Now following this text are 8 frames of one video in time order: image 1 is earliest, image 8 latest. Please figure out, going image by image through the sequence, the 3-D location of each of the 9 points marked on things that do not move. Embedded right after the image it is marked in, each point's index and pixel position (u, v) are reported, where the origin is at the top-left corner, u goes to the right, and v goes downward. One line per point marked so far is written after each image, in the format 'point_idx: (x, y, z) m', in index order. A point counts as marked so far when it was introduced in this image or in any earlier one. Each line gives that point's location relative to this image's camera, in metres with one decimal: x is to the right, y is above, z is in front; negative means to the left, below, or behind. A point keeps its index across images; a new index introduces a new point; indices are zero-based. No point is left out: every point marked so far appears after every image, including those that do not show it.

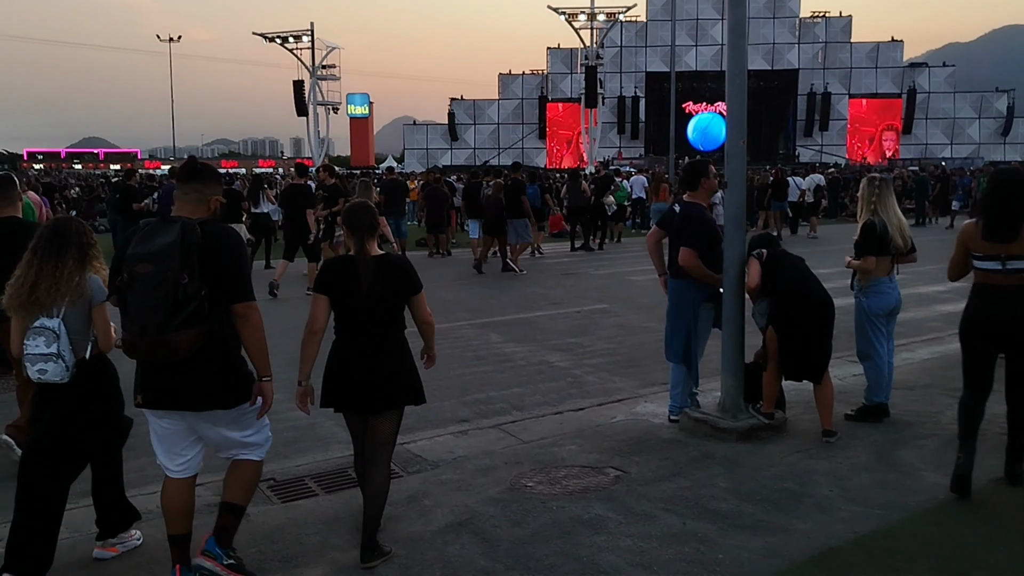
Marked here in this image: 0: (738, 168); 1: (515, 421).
0: (+1.9, +1.0, +7.1) m
1: (0.0, -1.2, +8.0) m
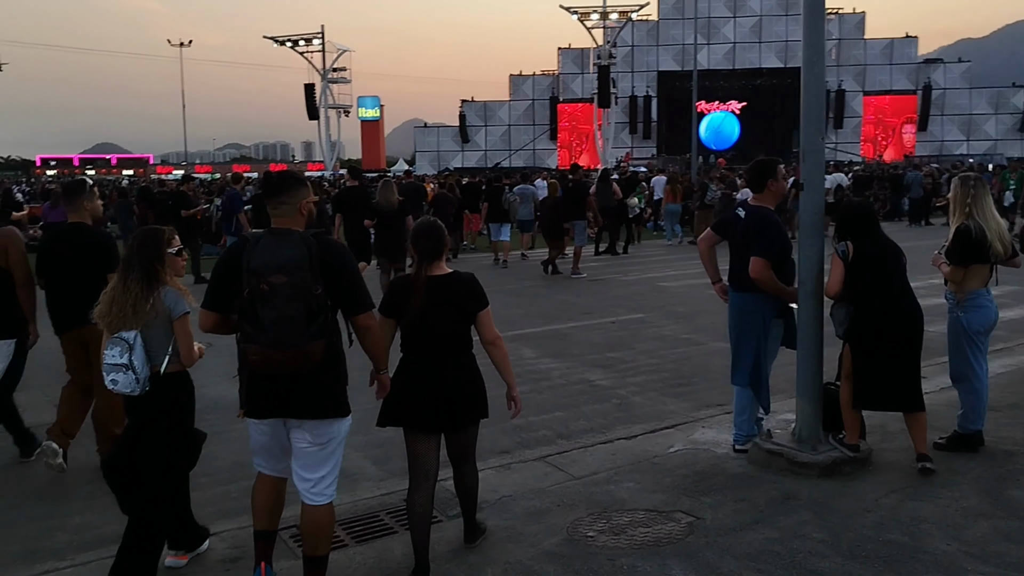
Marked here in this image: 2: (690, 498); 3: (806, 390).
0: (+2.2, +0.9, +6.3) m
1: (+0.4, -1.4, +7.2) m
2: (+1.3, -1.5, +6.0) m
3: (+2.2, -0.8, +6.4) m
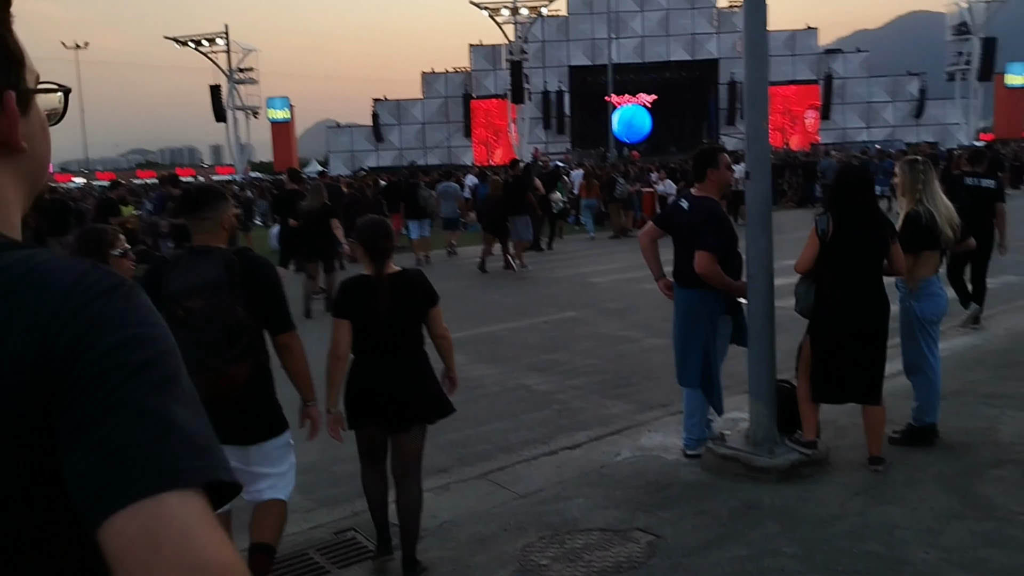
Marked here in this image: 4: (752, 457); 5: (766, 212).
0: (+1.7, +1.0, +5.9) m
1: (-0.1, -1.4, +6.7) m
2: (+0.9, -1.5, +5.6) m
3: (+1.8, -0.7, +6.1) m
4: (+1.7, -1.2, +6.0) m
5: (+1.8, +0.5, +6.0) m
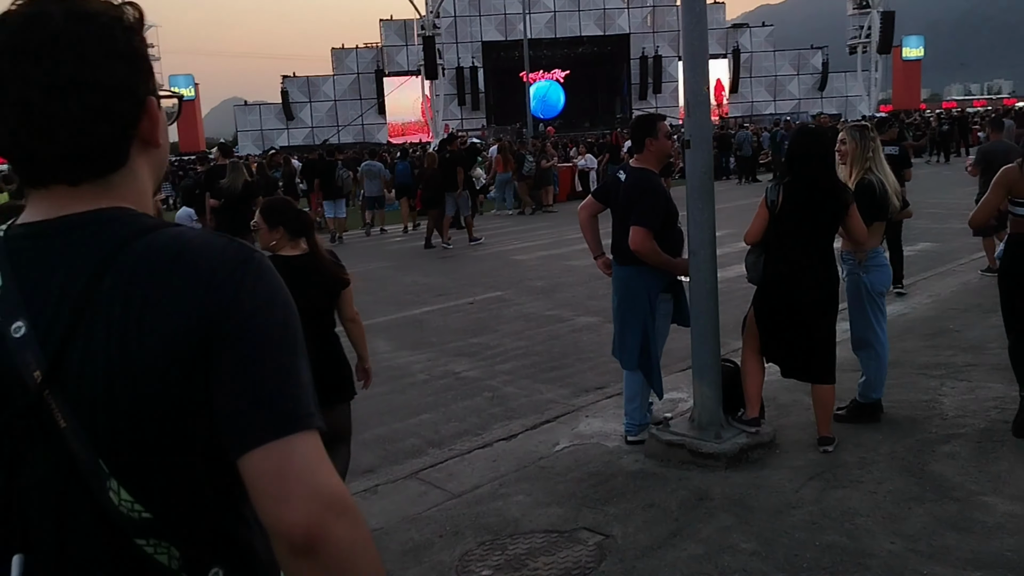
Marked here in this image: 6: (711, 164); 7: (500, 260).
0: (+1.3, +1.1, +5.6) m
1: (-0.5, -1.3, +6.2) m
2: (+0.5, -1.3, +5.2) m
3: (+1.3, -0.6, +5.8) m
4: (+1.2, -1.0, +5.7) m
5: (+1.3, +0.7, +5.6) m
6: (+1.3, +0.8, +5.6) m
7: (-0.2, +0.5, +15.6) m
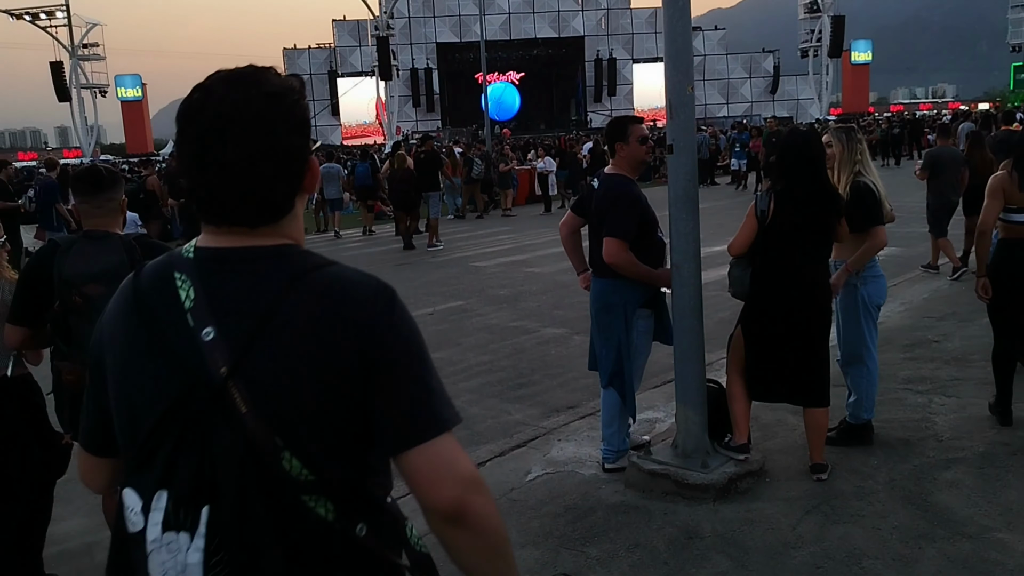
0: (+1.1, +1.0, +5.1) m
1: (-0.8, -1.4, +5.7) m
2: (+0.3, -1.5, +4.7) m
3: (+1.1, -0.7, +5.3) m
4: (+1.1, -1.1, +5.3) m
5: (+1.1, +0.6, +5.2) m
6: (+1.1, +0.7, +5.2) m
7: (-0.9, +0.4, +15.0) m
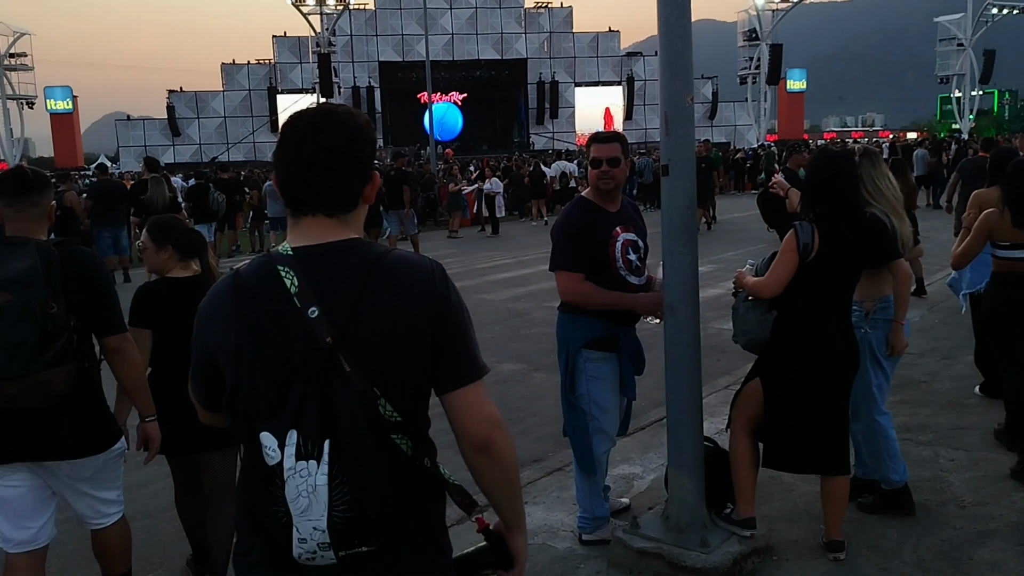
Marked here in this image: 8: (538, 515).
0: (+0.9, +0.8, +4.4) m
1: (-1.0, -1.6, +4.8) m
2: (+0.2, -1.7, +3.9) m
3: (+0.9, -0.9, +4.5) m
4: (+0.9, -1.4, +4.4) m
5: (+0.9, +0.3, +4.4) m
6: (+1.0, +0.5, +4.4) m
7: (-1.7, -0.1, +14.1) m
8: (+0.1, -1.5, +5.5) m
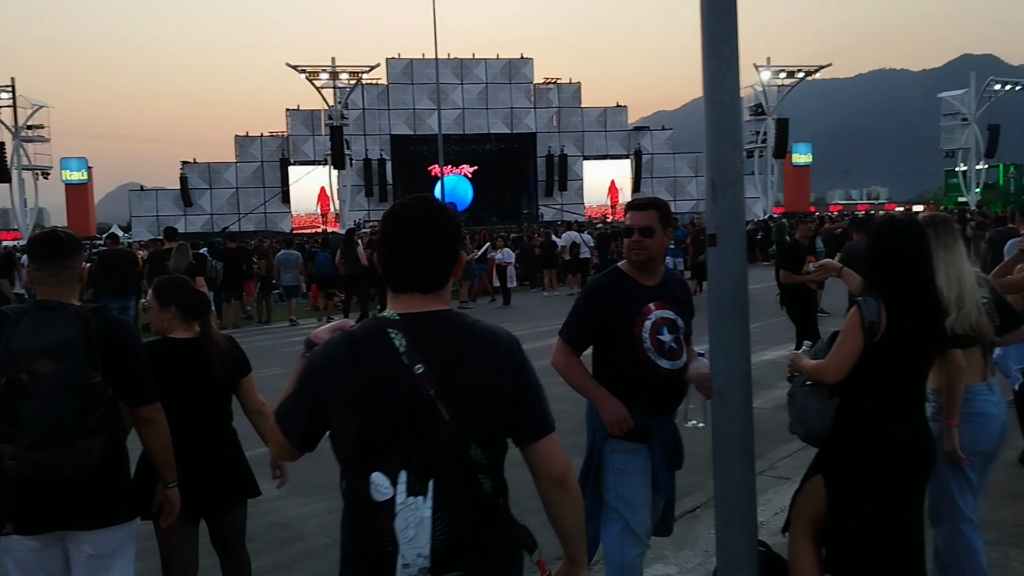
0: (+1.0, +0.4, +4.0) m
1: (-0.8, -2.0, +4.2) m
2: (+0.3, -2.0, +3.3) m
3: (+1.1, -1.3, +4.0) m
4: (+1.0, -1.8, +3.8) m
5: (+1.1, -0.1, +4.0) m
6: (+1.1, +0.1, +4.0) m
7: (-1.5, -1.2, +13.6) m
8: (+0.3, -1.9, +4.9) m
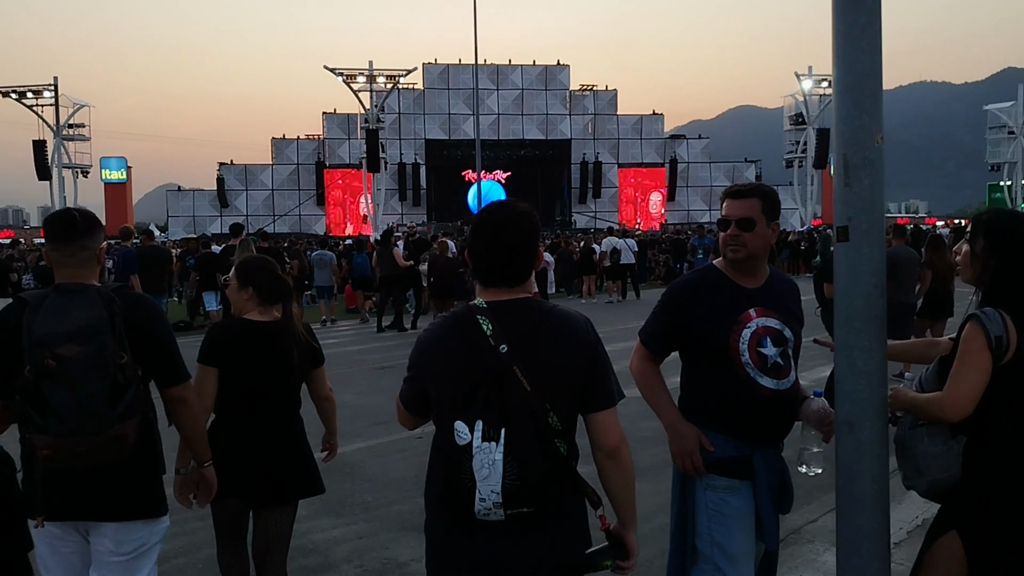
0: (+1.3, +0.4, +3.2) m
1: (-0.6, -2.0, +3.4) m
2: (+0.5, -2.0, +2.5) m
3: (+1.3, -1.3, +3.2) m
4: (+1.3, -1.8, +3.1) m
5: (+1.4, -0.1, +3.2) m
6: (+1.4, +0.1, +3.2) m
7: (-0.9, -1.3, +12.9) m
8: (+0.6, -1.9, +4.1) m
